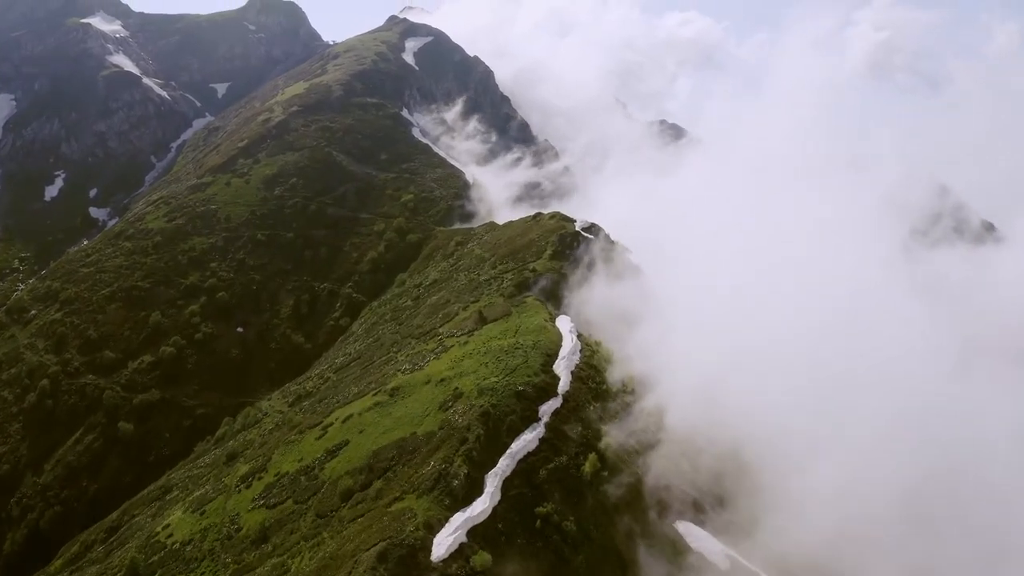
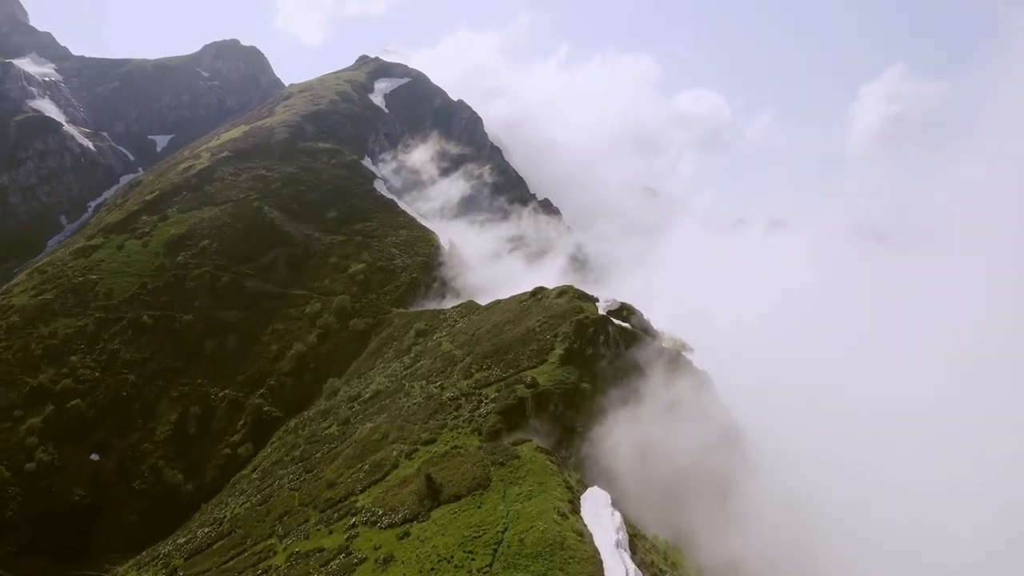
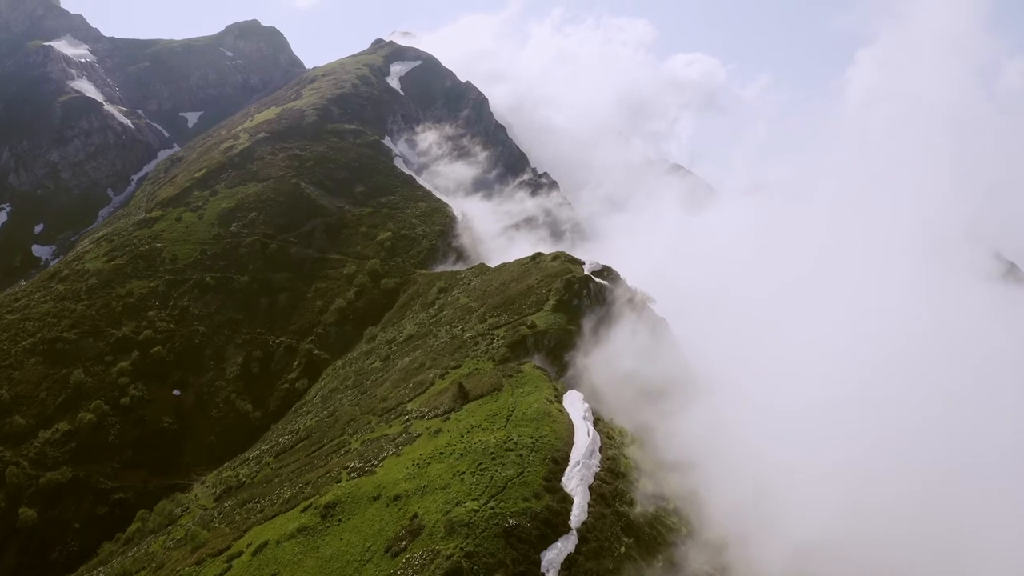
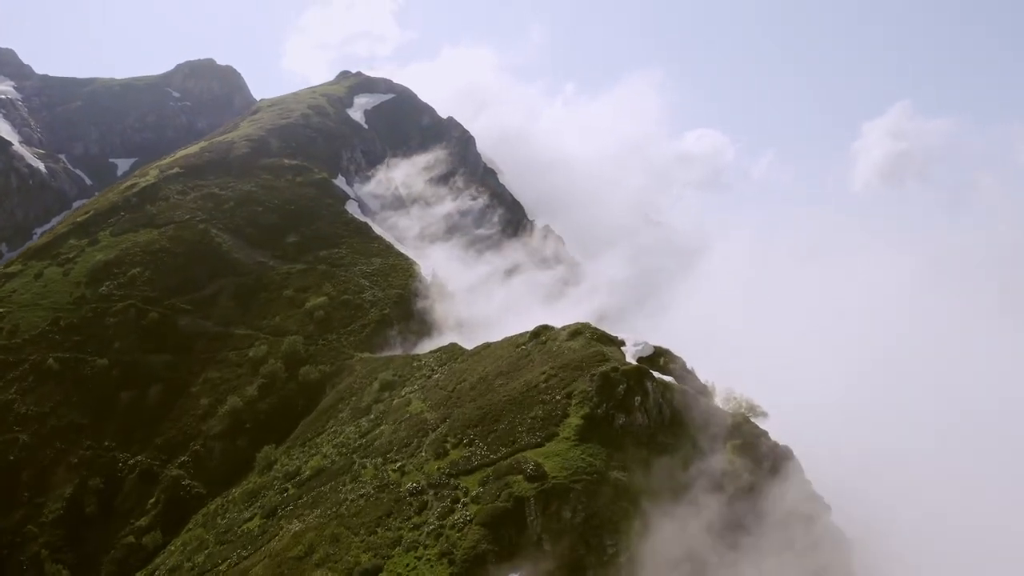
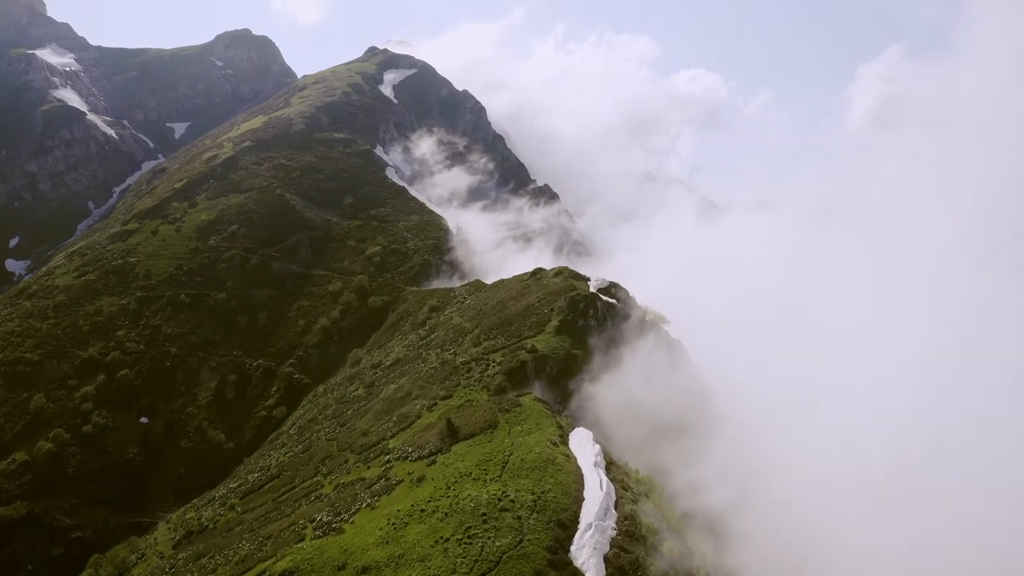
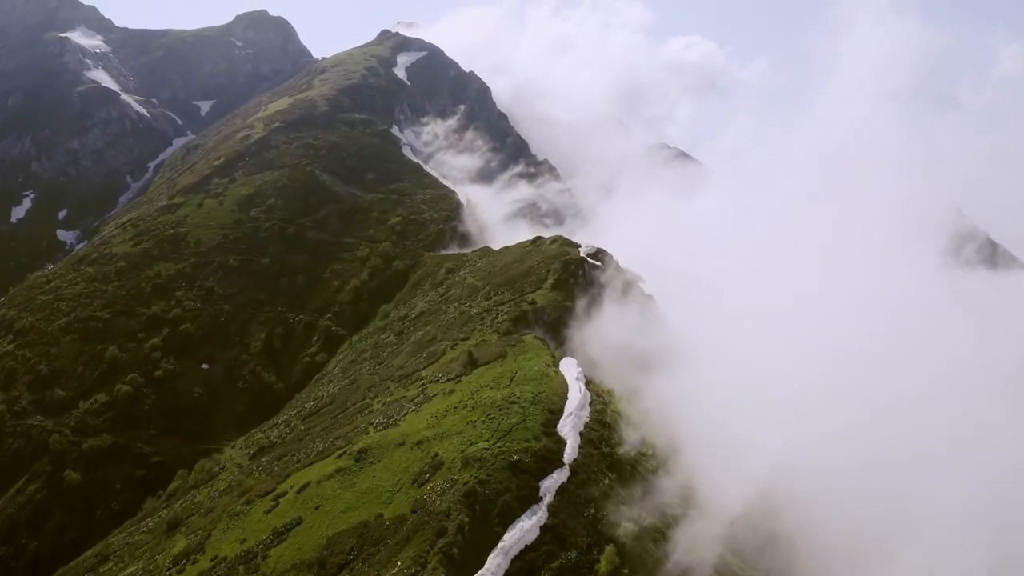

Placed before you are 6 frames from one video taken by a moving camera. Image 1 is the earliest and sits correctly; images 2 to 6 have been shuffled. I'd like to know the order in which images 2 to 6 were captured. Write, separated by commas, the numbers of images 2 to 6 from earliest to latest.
6, 3, 5, 2, 4
